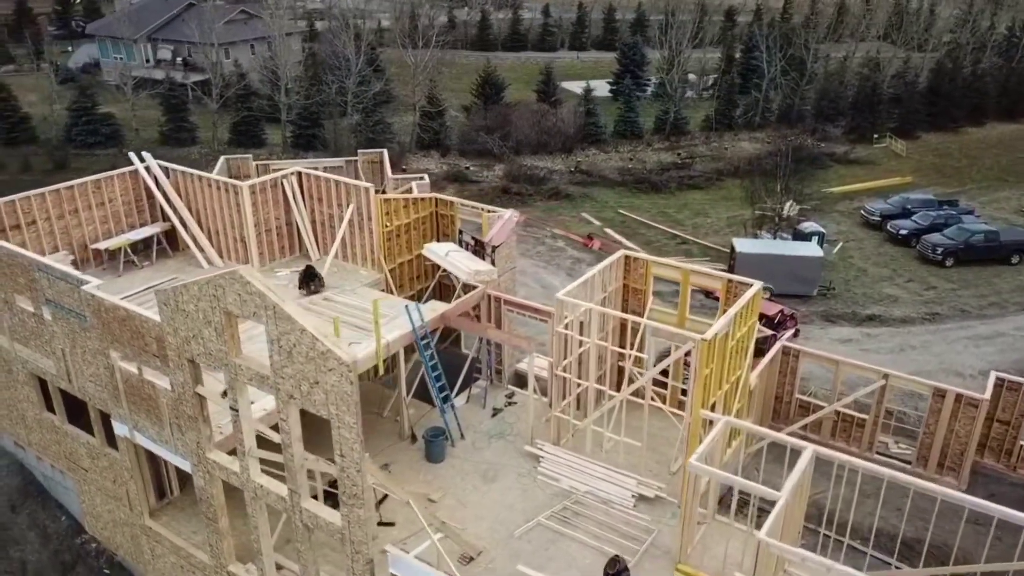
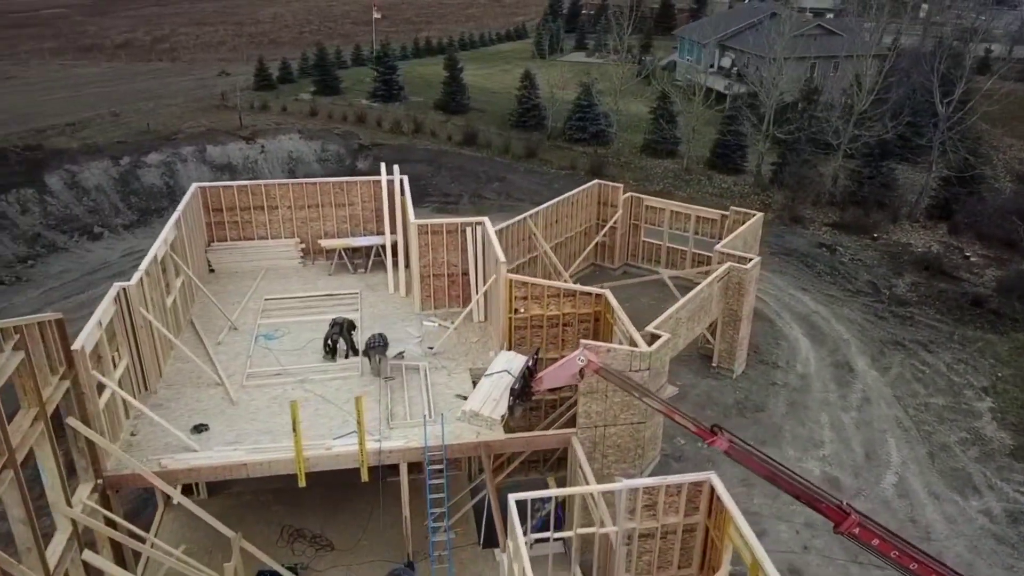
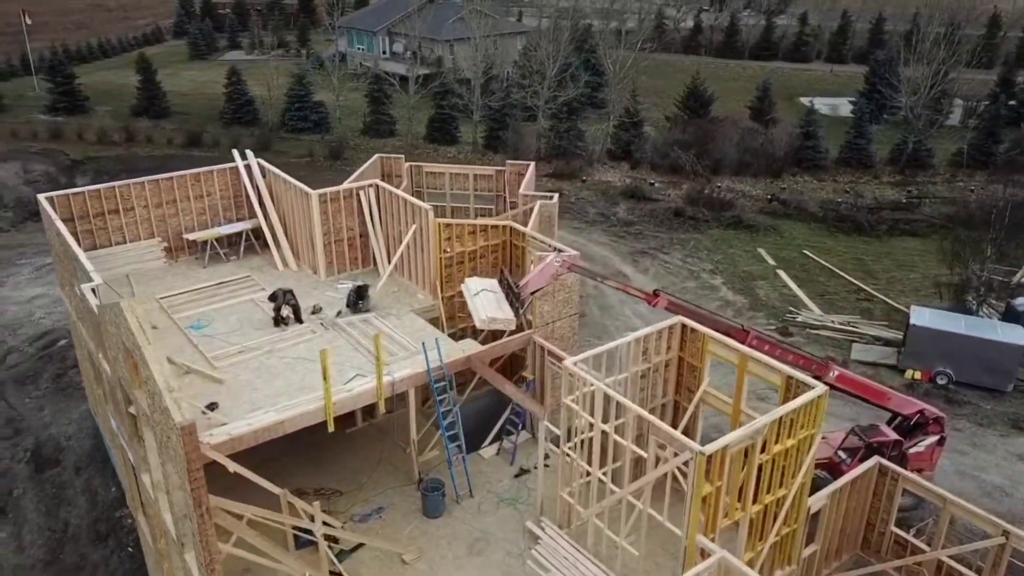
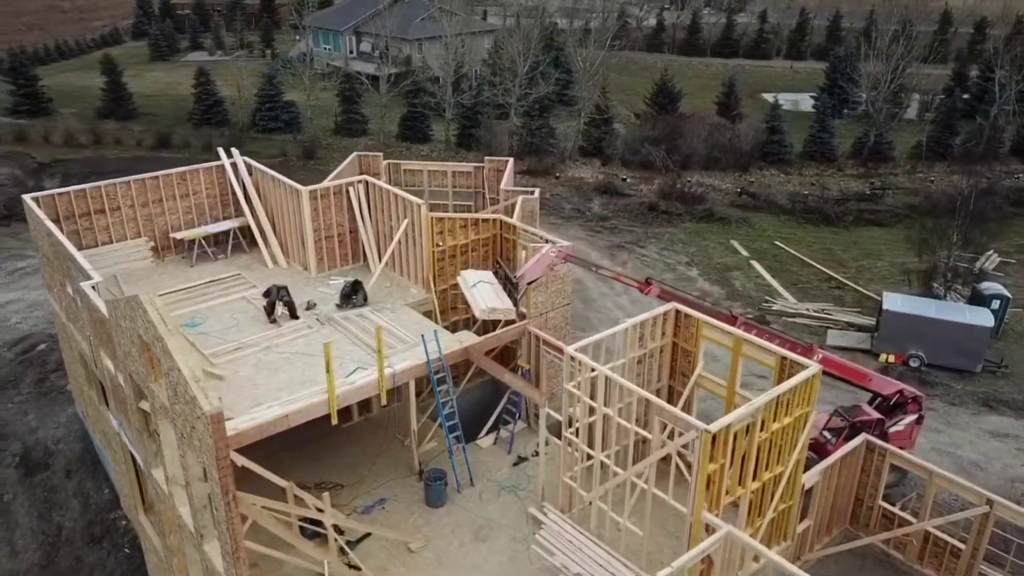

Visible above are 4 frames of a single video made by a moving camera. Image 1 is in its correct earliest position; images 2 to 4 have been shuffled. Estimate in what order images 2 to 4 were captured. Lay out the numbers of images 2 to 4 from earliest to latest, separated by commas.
4, 3, 2
